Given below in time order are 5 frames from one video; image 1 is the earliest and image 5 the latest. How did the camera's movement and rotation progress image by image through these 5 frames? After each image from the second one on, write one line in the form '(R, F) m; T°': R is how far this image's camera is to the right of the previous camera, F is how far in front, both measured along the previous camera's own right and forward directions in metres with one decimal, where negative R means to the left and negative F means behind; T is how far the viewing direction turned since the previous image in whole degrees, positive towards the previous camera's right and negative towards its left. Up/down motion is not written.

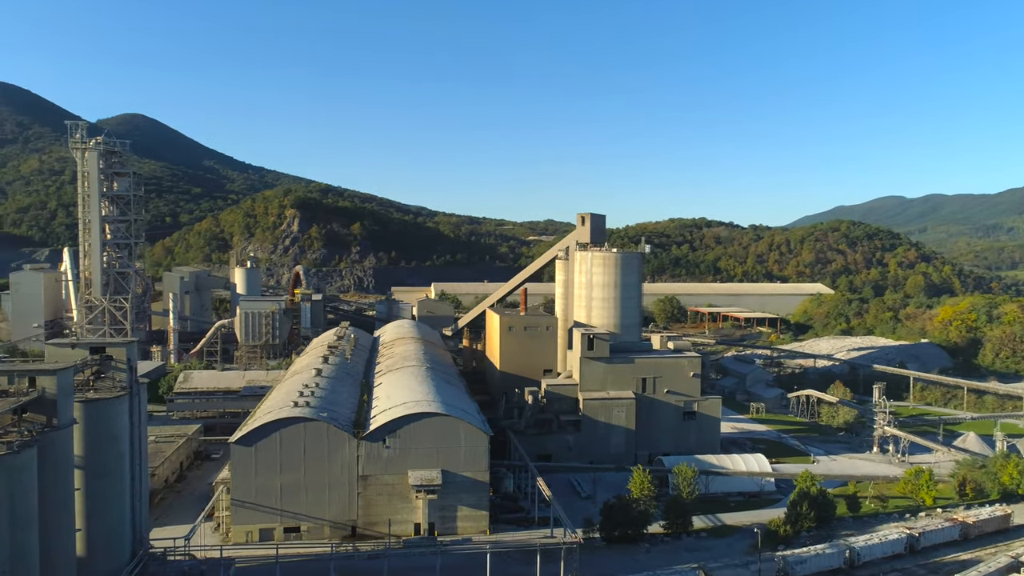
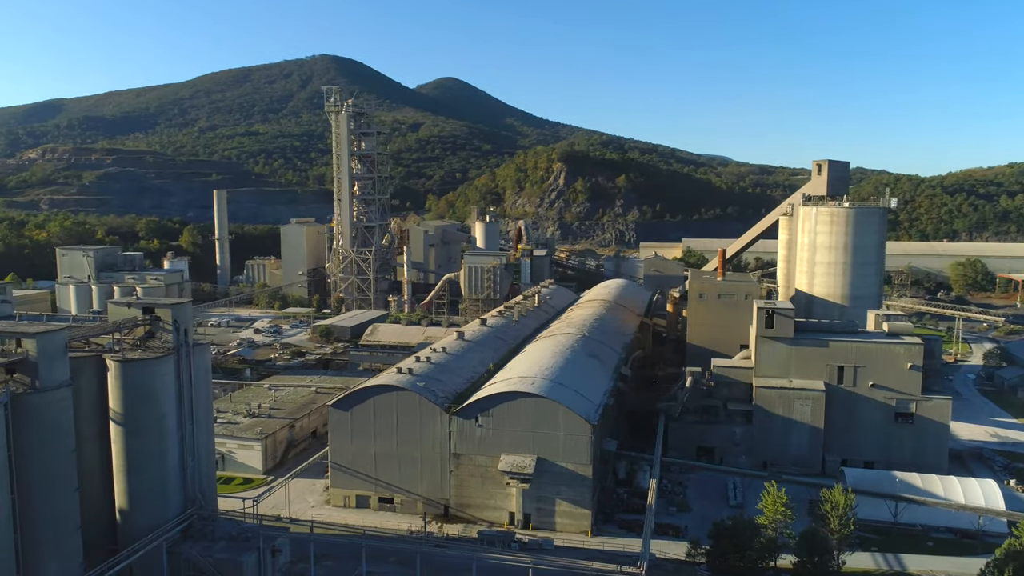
(+5.0, +4.3) m; -22°
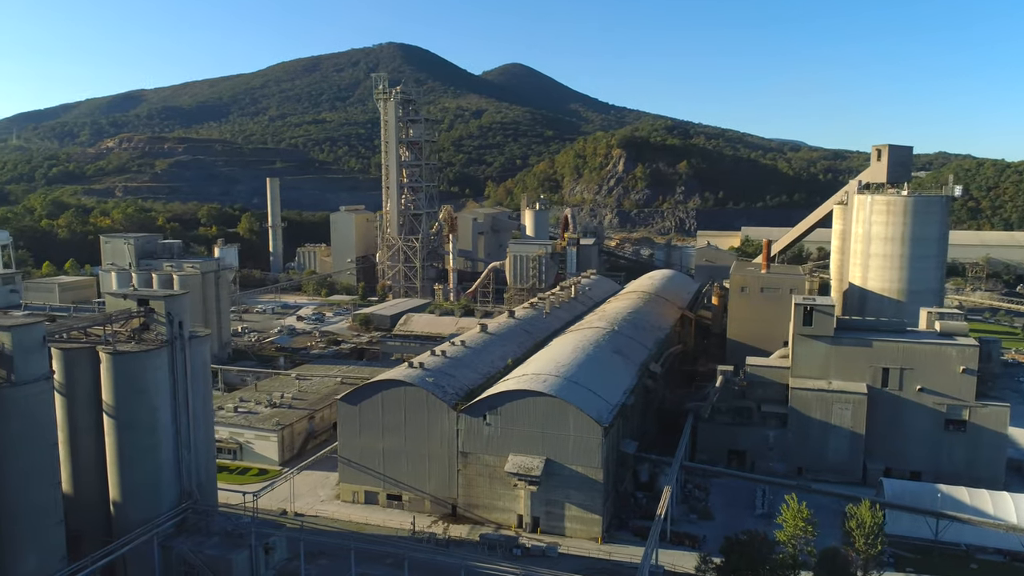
(+1.5, +1.0) m; -5°
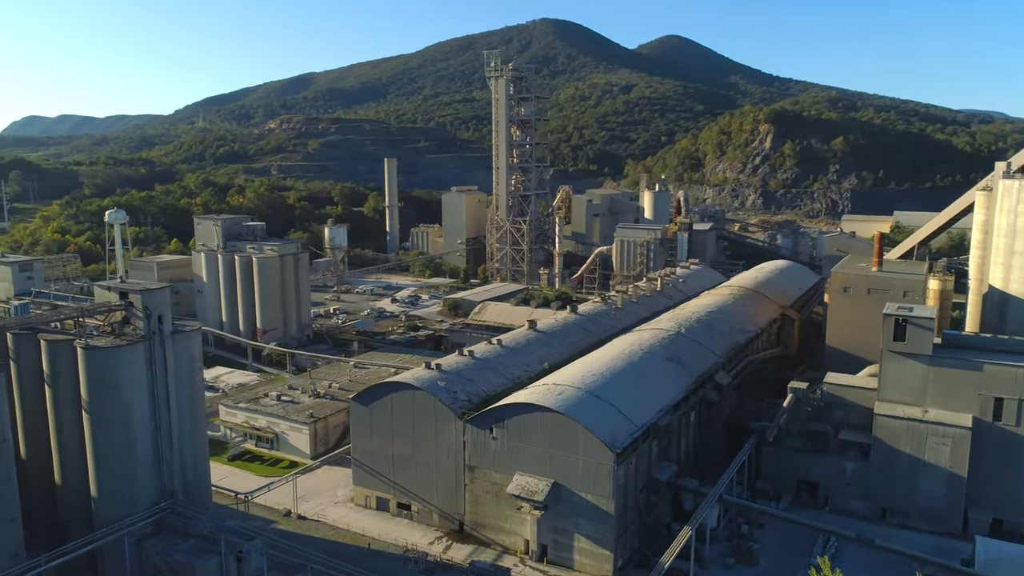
(+3.4, +2.6) m; -12°
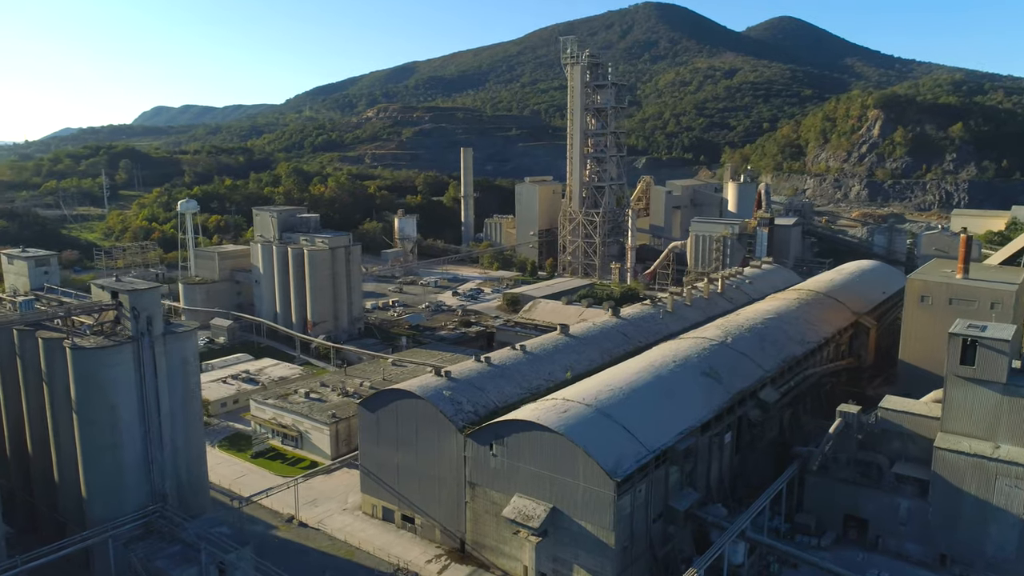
(+2.2, +1.5) m; -8°
